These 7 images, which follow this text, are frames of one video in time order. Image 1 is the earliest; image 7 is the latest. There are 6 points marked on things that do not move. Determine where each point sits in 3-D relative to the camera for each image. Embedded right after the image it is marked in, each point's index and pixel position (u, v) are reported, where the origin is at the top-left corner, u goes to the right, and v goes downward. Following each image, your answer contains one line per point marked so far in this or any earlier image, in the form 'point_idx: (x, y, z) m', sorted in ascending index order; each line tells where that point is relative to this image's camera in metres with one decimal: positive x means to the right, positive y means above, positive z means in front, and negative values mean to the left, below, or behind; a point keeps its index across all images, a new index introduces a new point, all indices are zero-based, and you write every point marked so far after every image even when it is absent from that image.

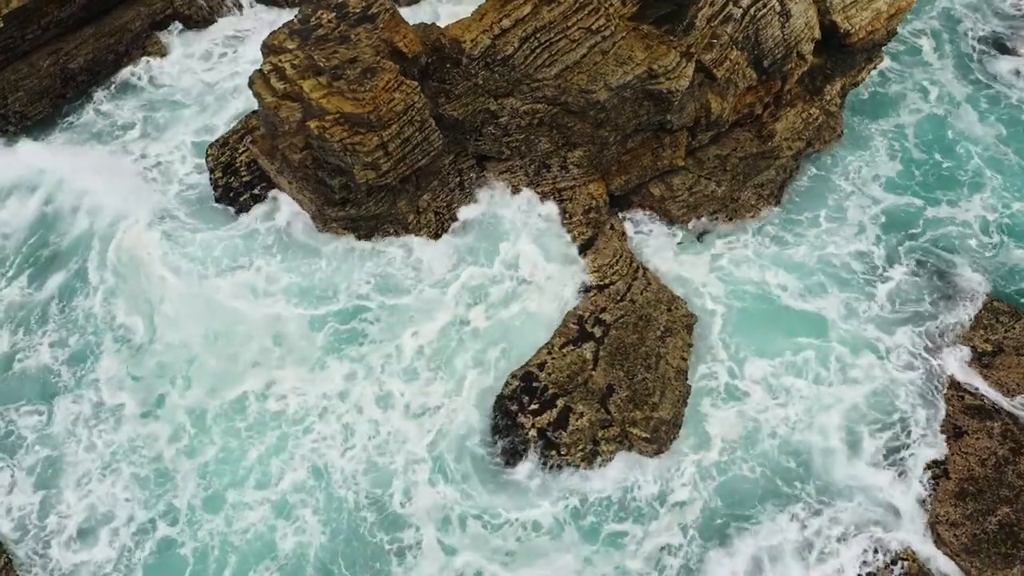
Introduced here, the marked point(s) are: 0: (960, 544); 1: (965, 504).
0: (+9.9, -5.6, +19.2) m
1: (+10.1, -4.8, +19.5) m
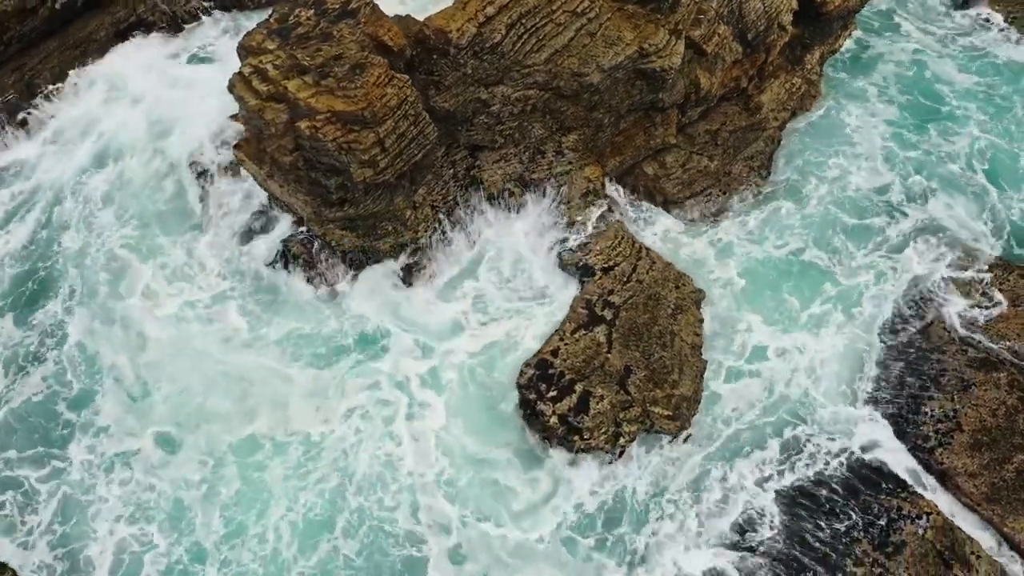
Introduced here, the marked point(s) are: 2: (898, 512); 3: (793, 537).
0: (+10.5, -4.6, +19.7) m
1: (+10.7, -3.8, +20.0) m
2: (+8.5, -4.9, +19.3) m
3: (+6.2, -5.6, +19.4) m
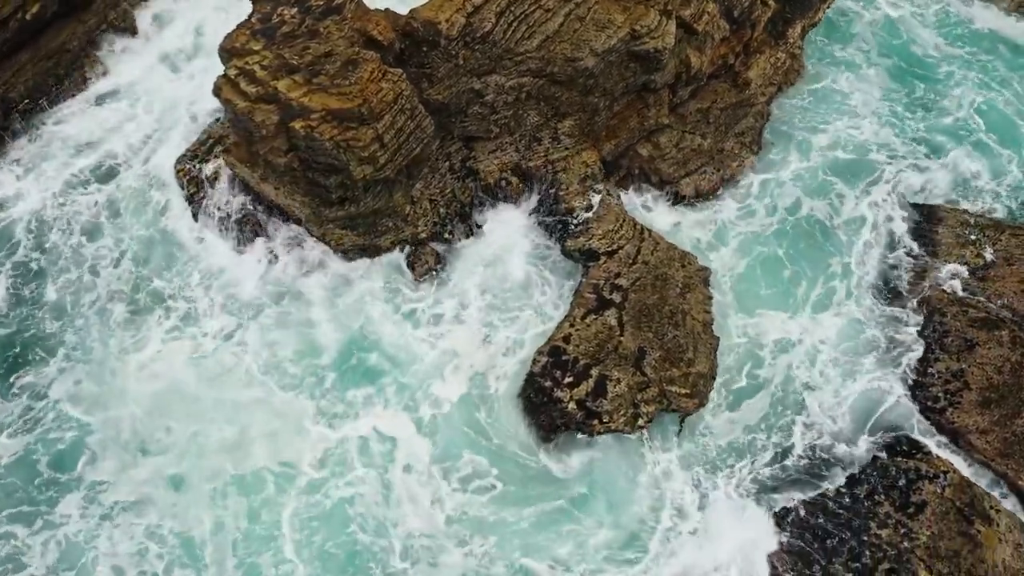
0: (+11.1, -3.7, +20.1) m
1: (+11.2, -2.9, +20.5) m
2: (+9.1, -4.1, +19.7) m
3: (+6.8, -5.0, +19.7) m
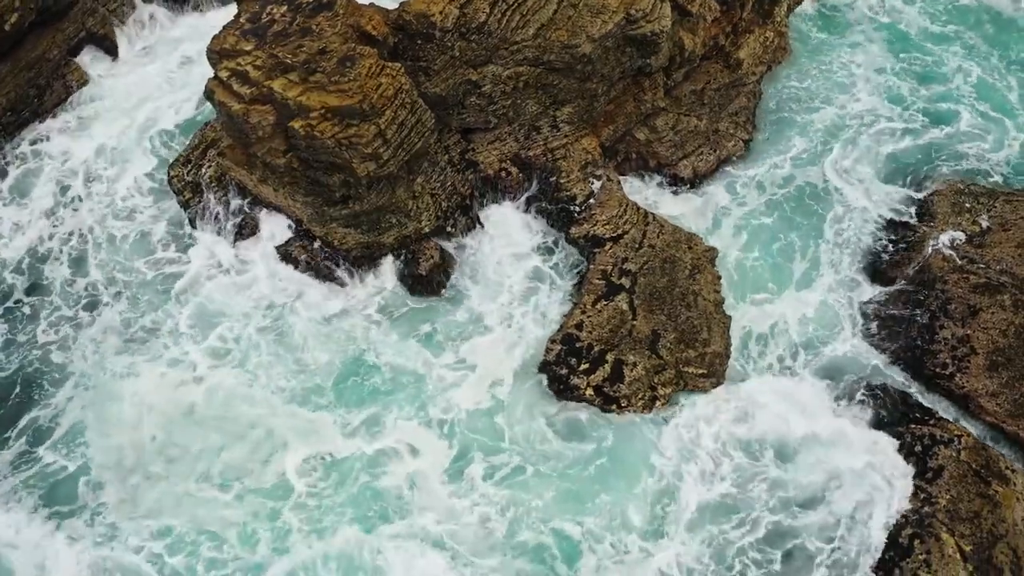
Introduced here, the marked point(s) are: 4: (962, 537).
0: (+11.5, -2.9, +20.5) m
1: (+11.6, -2.1, +20.9) m
2: (+9.6, -3.4, +20.0) m
3: (+7.4, -4.4, +19.9) m
4: (+9.5, -5.3, +18.5) m
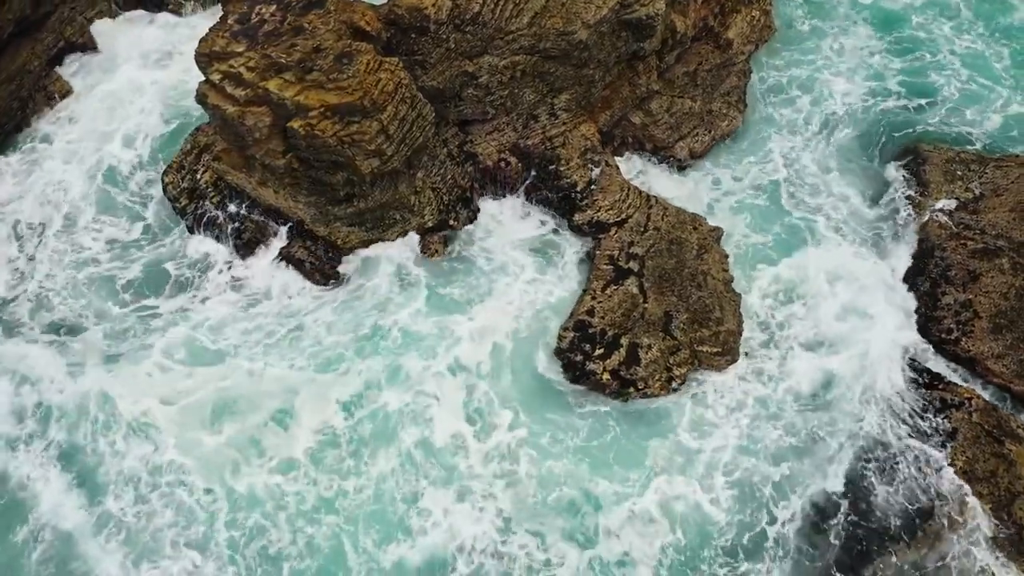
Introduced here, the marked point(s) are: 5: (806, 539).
0: (+11.9, -2.0, +21.0) m
1: (+11.9, -1.2, +21.3) m
2: (+10.0, -2.7, +20.4) m
3: (+7.9, -3.7, +20.2) m
4: (+10.1, -4.5, +18.9) m
5: (+6.5, -5.4, +19.3) m
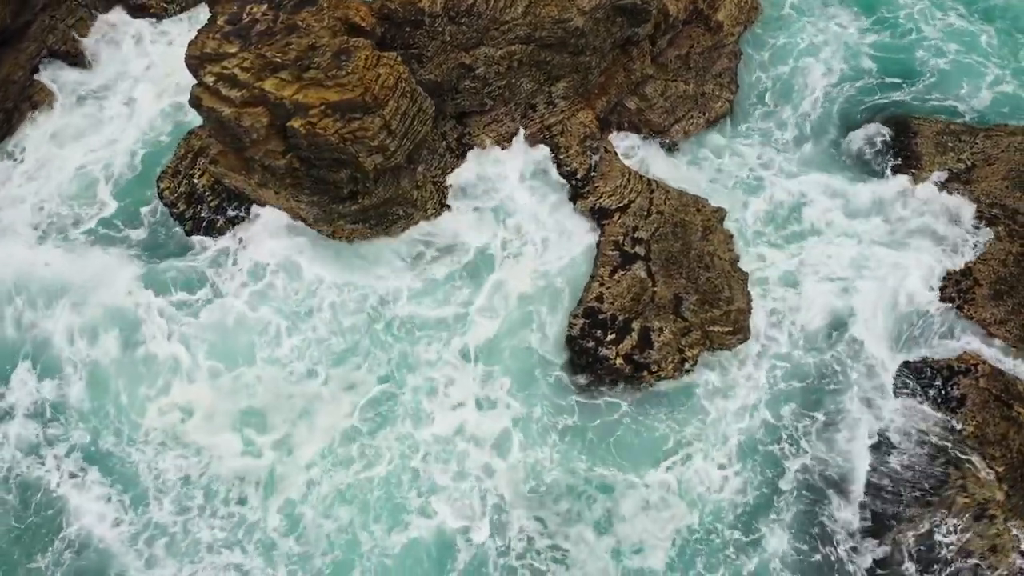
0: (+12.2, -1.2, +21.4) m
1: (+12.2, -0.4, +21.7) m
2: (+10.4, -1.9, +20.8) m
3: (+8.3, -3.1, +20.6) m
4: (+10.6, -3.8, +19.3) m
5: (+7.0, -4.9, +19.6) m
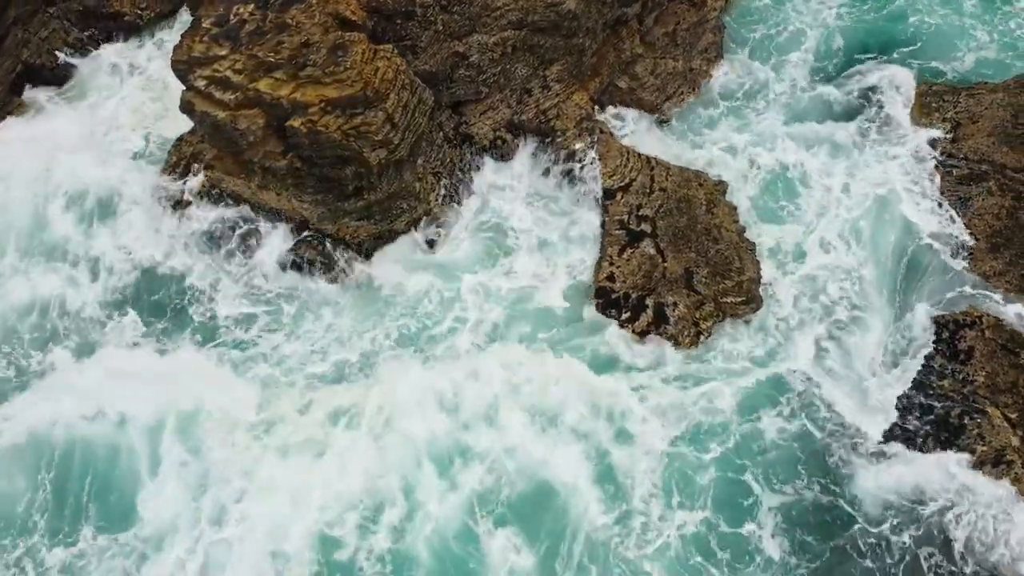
0: (+12.5, 0.0, +22.0) m
1: (+12.4, +0.8, +22.3) m
2: (+10.8, -0.9, +21.3) m
3: (+8.8, -2.2, +21.0) m
4: (+11.2, -2.7, +19.8) m
5: (+7.7, -4.1, +20.0) m
